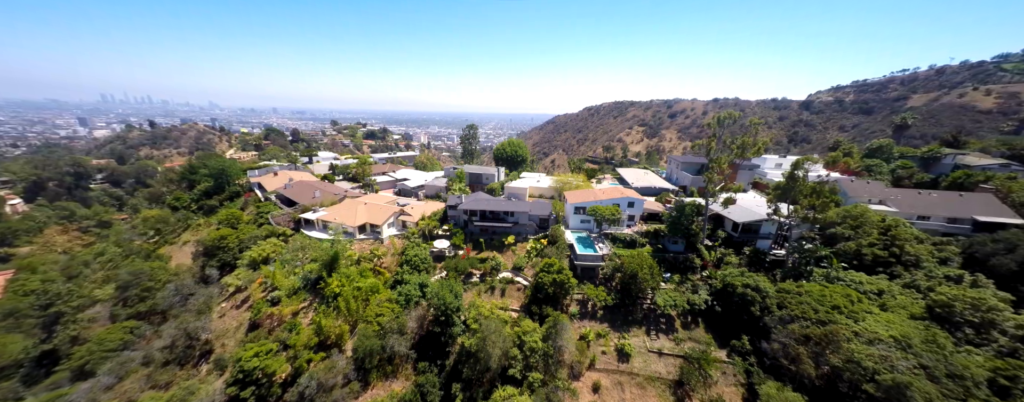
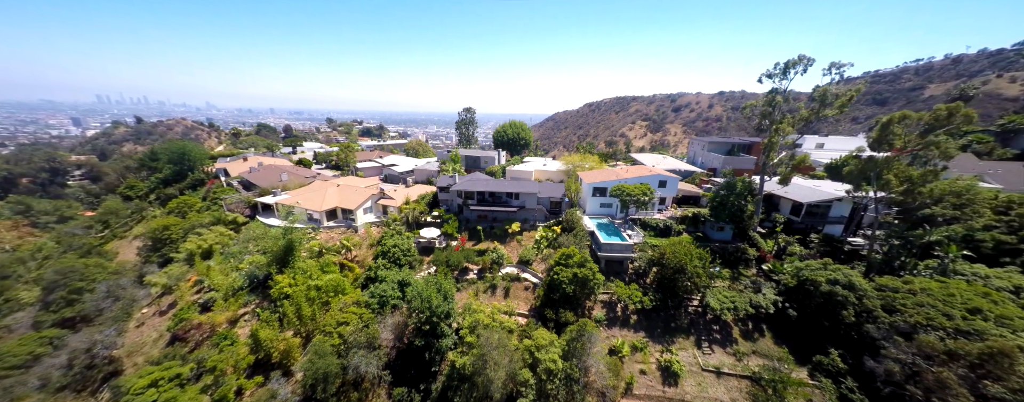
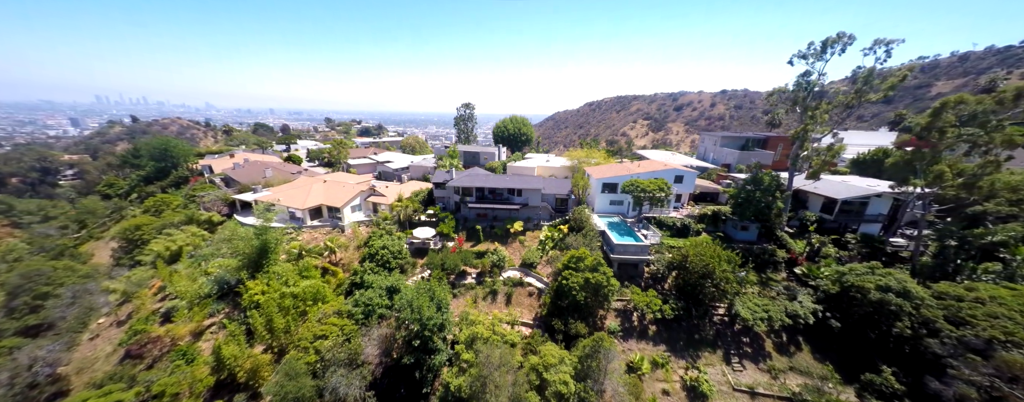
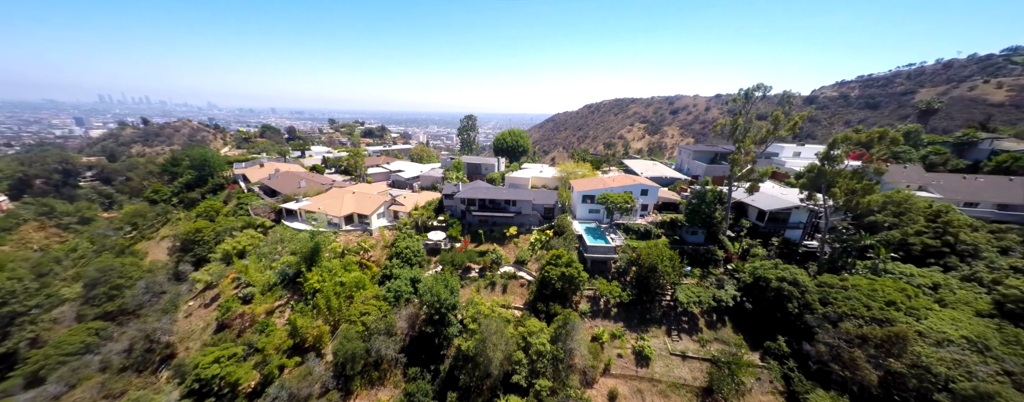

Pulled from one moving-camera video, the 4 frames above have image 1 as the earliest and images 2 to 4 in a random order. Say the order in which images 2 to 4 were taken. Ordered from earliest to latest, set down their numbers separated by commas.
4, 2, 3
